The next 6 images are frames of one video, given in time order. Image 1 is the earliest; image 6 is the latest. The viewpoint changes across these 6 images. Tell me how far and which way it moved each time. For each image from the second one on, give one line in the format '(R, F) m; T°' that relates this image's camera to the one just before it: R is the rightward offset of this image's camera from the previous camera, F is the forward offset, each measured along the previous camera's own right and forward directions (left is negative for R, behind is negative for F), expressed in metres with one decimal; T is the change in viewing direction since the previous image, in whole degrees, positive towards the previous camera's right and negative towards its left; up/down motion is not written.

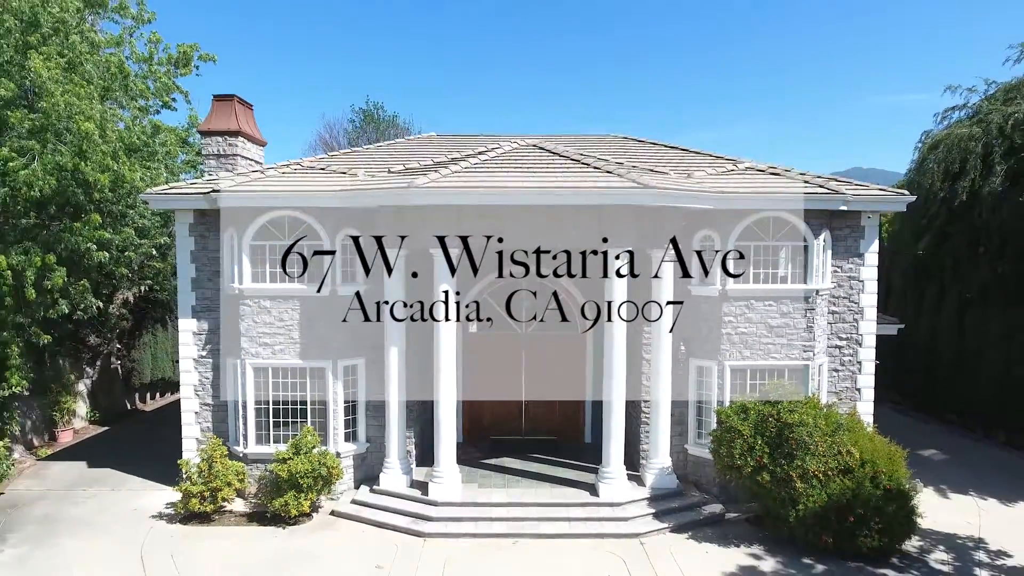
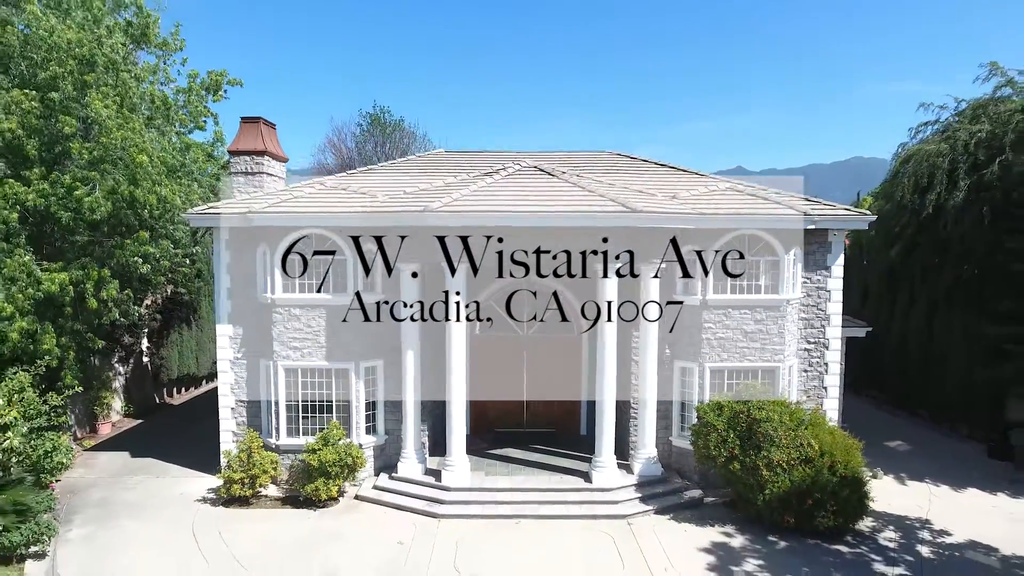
(-0.1, -1.4) m; 0°
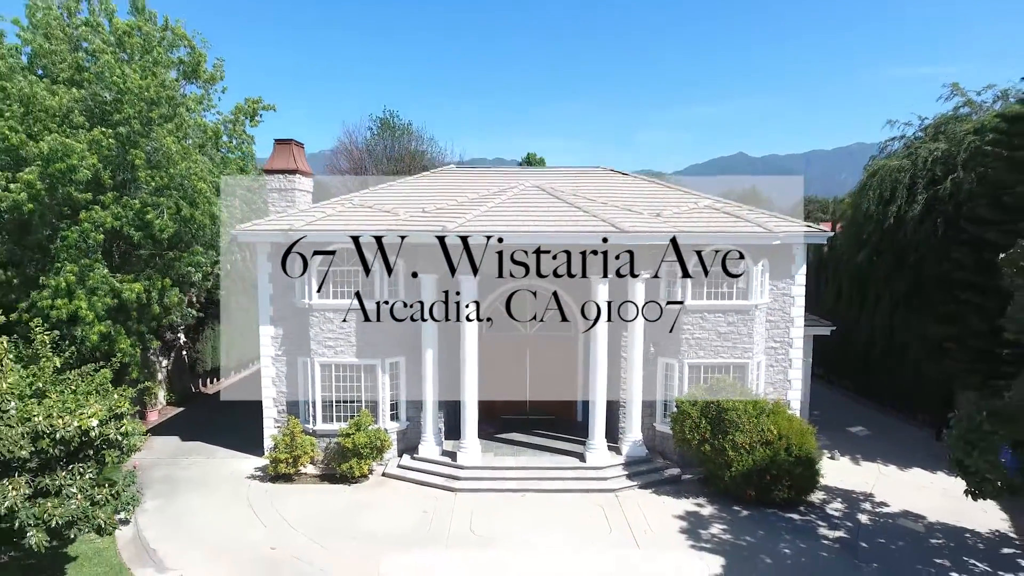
(-0.1, -2.0) m; 0°
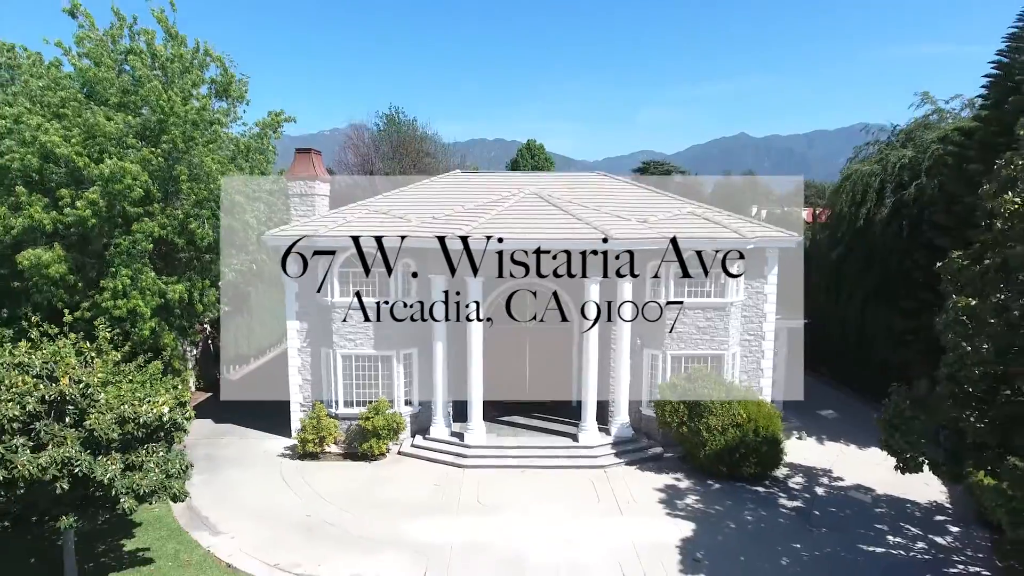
(0.0, -1.7) m; 0°
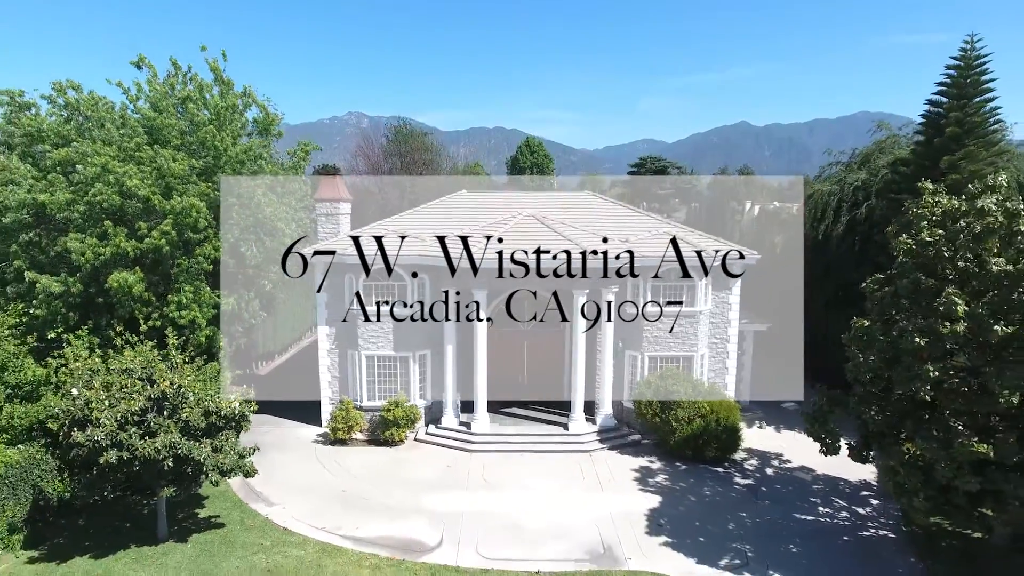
(0.0, -2.8) m; 0°
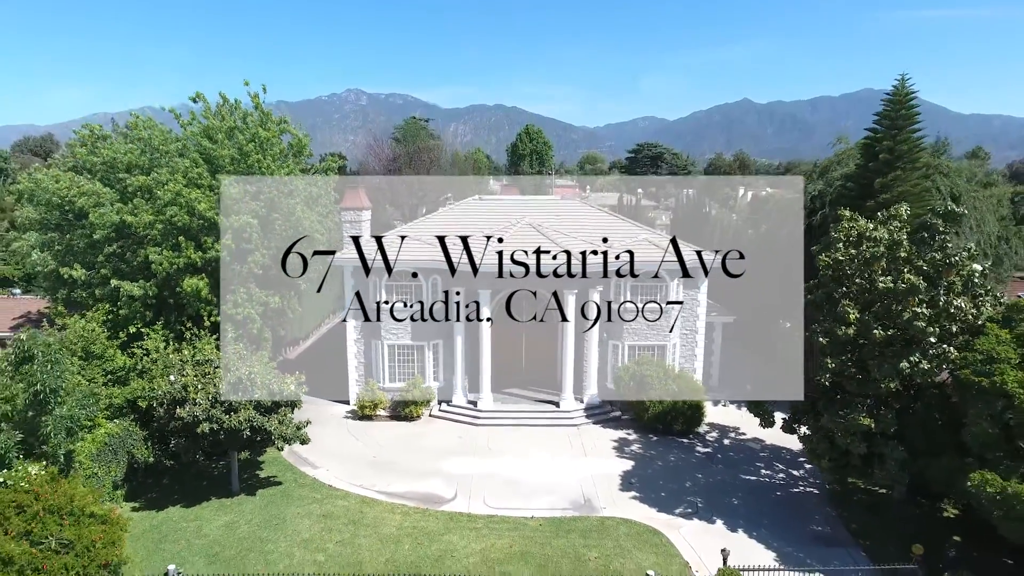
(0.0, -3.4) m; 0°
